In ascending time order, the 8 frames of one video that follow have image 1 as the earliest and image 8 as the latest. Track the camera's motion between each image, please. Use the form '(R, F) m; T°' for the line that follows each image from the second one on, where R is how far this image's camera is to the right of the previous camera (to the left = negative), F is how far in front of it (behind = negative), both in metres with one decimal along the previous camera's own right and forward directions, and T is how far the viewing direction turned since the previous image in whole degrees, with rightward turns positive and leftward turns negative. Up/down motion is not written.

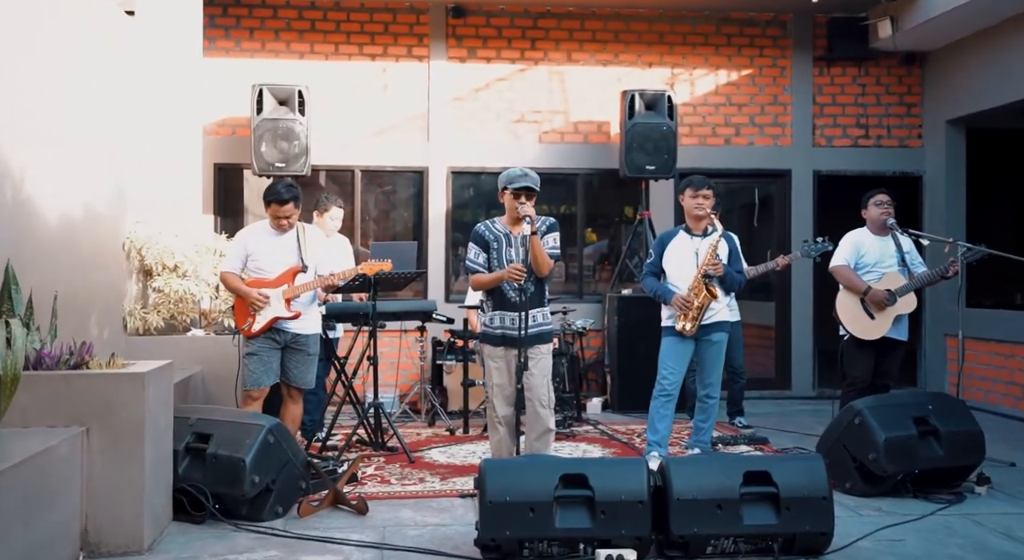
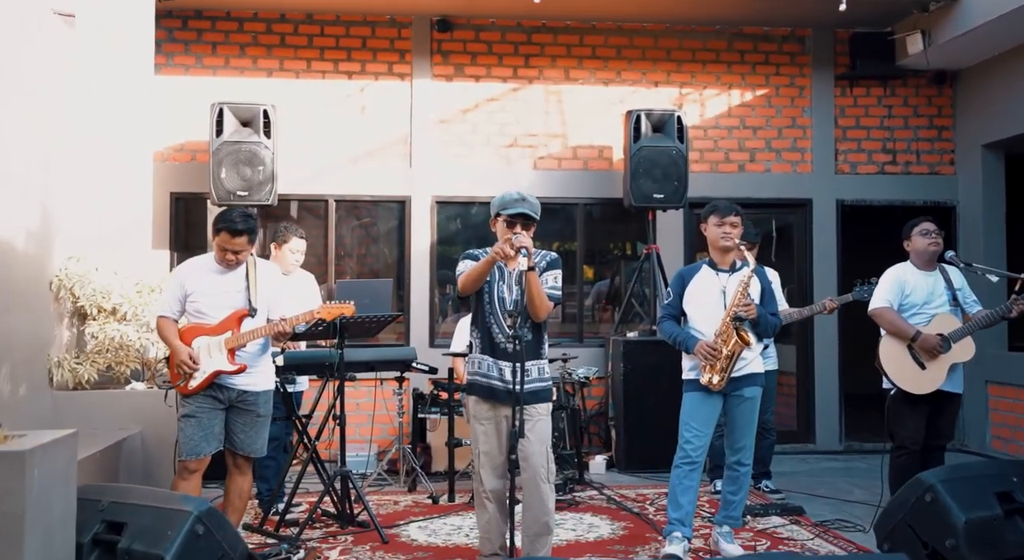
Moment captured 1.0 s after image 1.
(0.0, +0.9) m; 0°
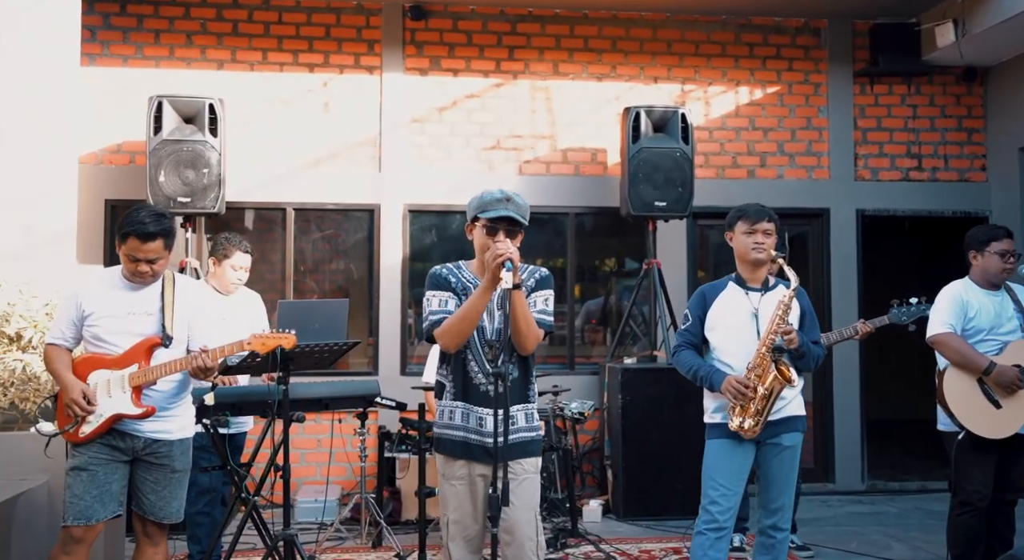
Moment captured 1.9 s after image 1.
(0.0, +0.9) m; +1°
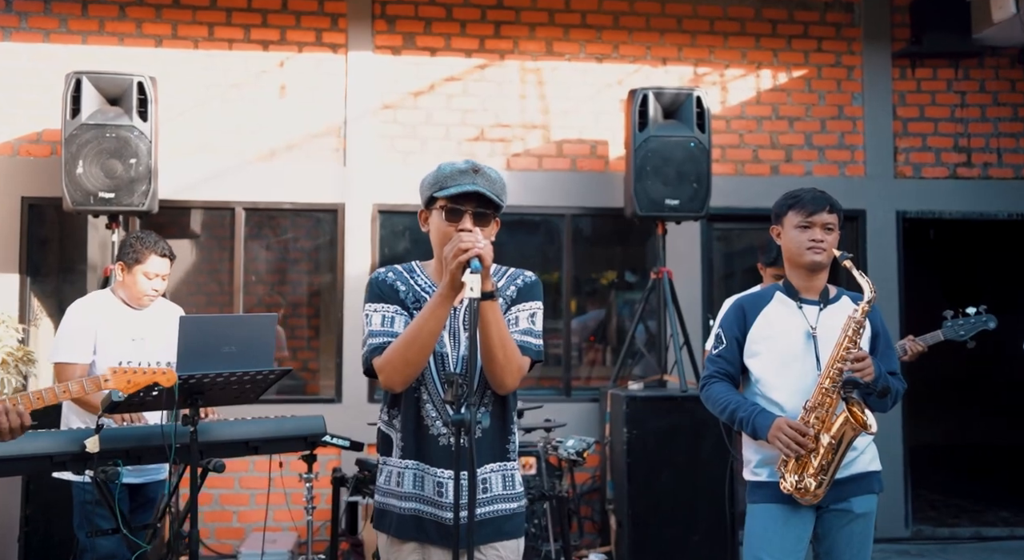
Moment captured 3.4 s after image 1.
(+0.1, +0.9) m; 0°
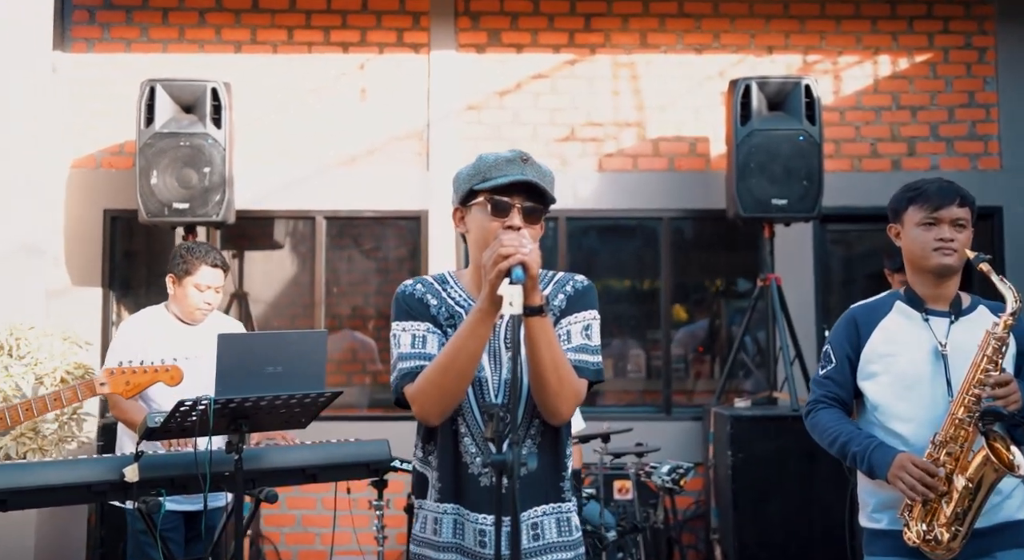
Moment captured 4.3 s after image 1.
(+0.1, +0.4) m; -7°
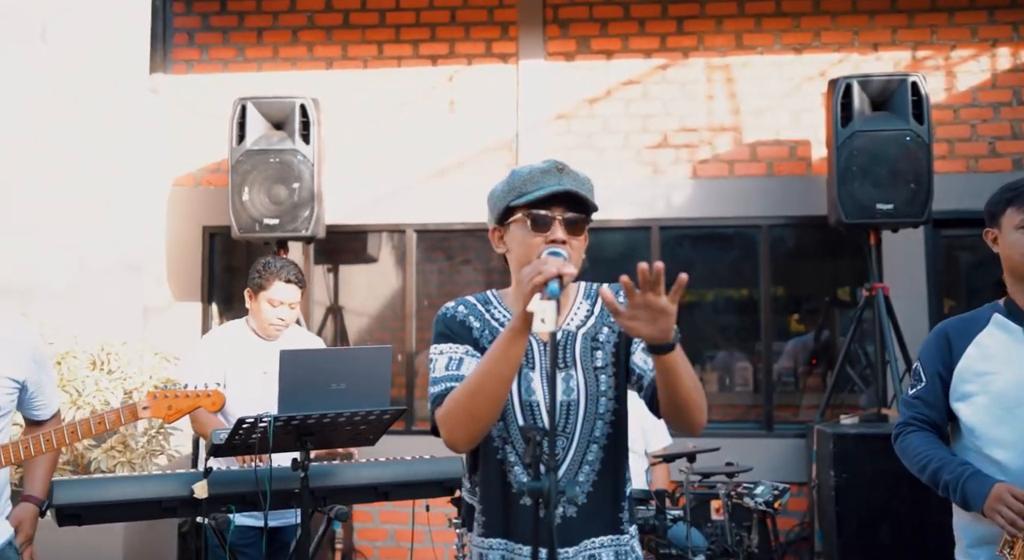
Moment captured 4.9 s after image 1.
(+0.1, +0.1) m; -7°
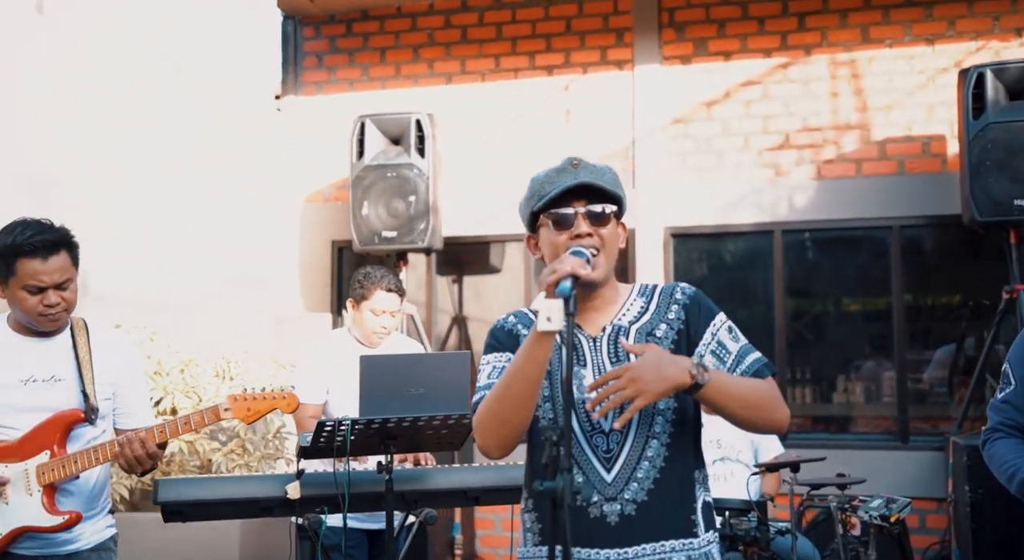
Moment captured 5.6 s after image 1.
(+0.2, 0.0) m; -9°
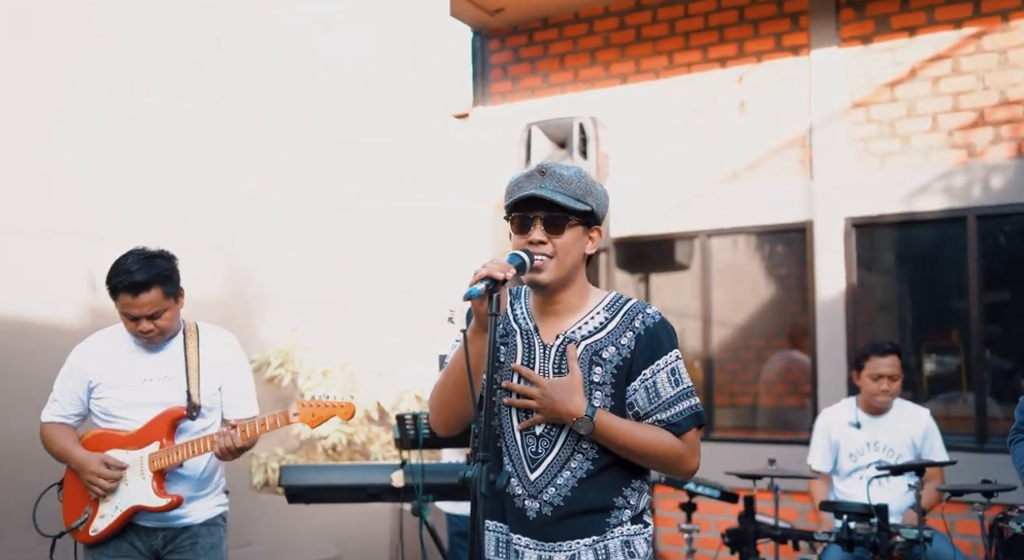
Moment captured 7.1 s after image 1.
(+0.5, -0.1) m; -16°
